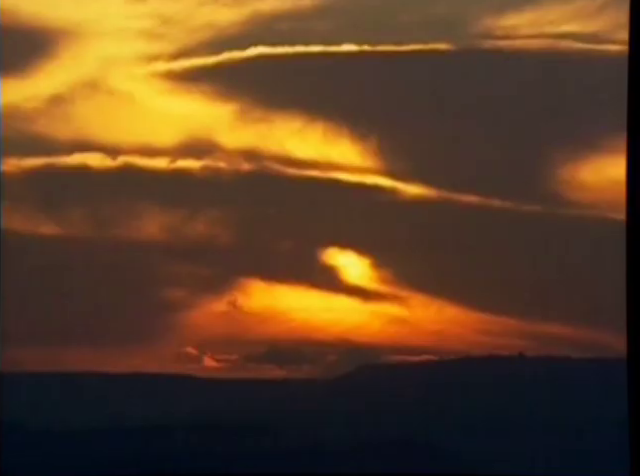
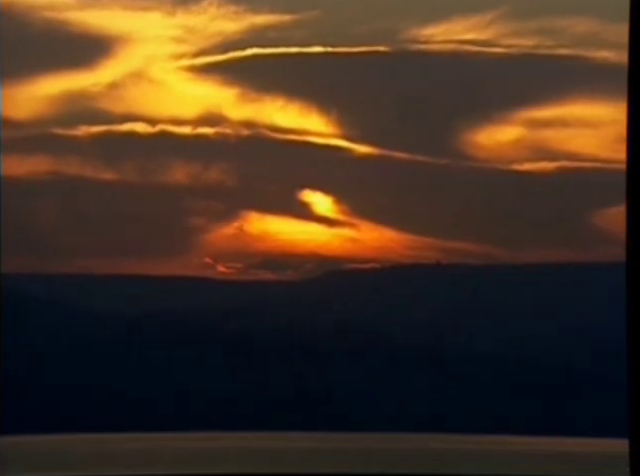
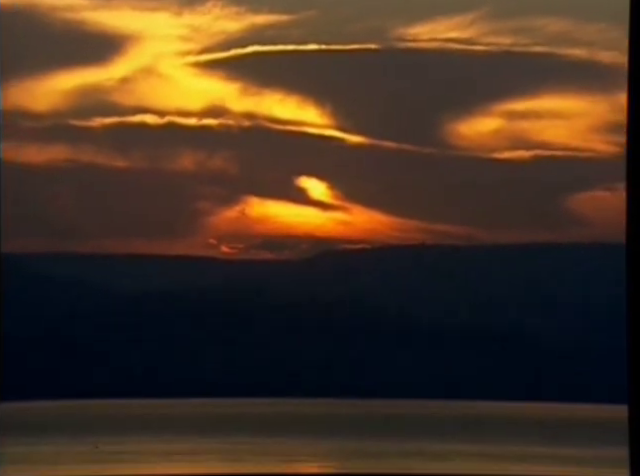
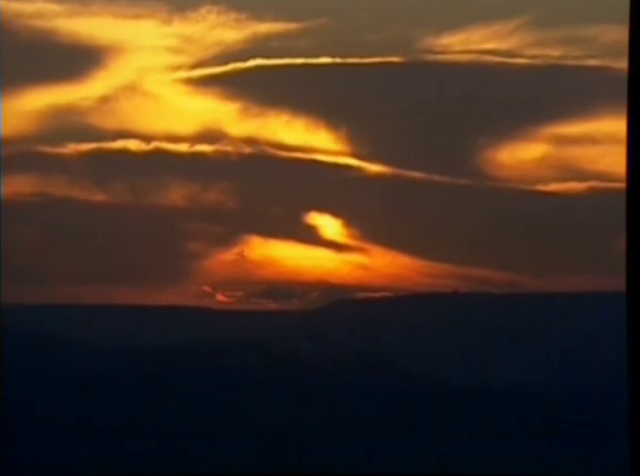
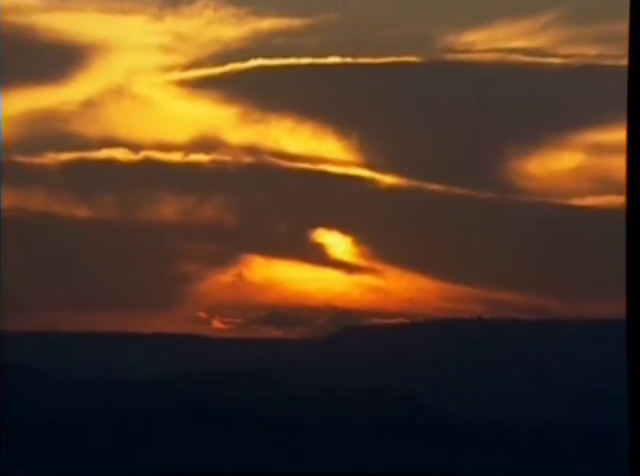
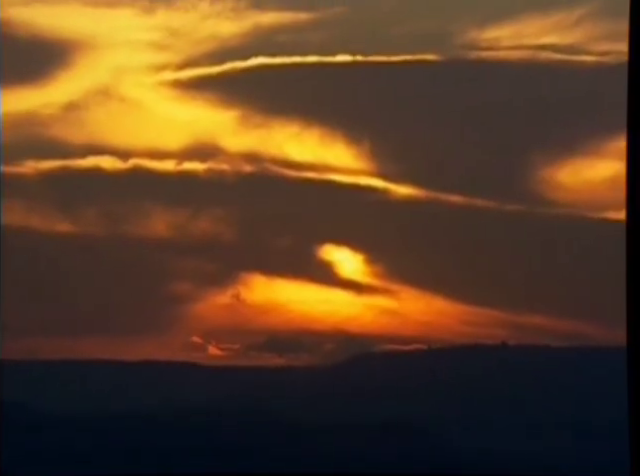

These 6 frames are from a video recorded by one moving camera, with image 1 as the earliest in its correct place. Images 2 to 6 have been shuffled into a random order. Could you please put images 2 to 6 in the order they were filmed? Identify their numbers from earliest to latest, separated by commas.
6, 5, 4, 2, 3
